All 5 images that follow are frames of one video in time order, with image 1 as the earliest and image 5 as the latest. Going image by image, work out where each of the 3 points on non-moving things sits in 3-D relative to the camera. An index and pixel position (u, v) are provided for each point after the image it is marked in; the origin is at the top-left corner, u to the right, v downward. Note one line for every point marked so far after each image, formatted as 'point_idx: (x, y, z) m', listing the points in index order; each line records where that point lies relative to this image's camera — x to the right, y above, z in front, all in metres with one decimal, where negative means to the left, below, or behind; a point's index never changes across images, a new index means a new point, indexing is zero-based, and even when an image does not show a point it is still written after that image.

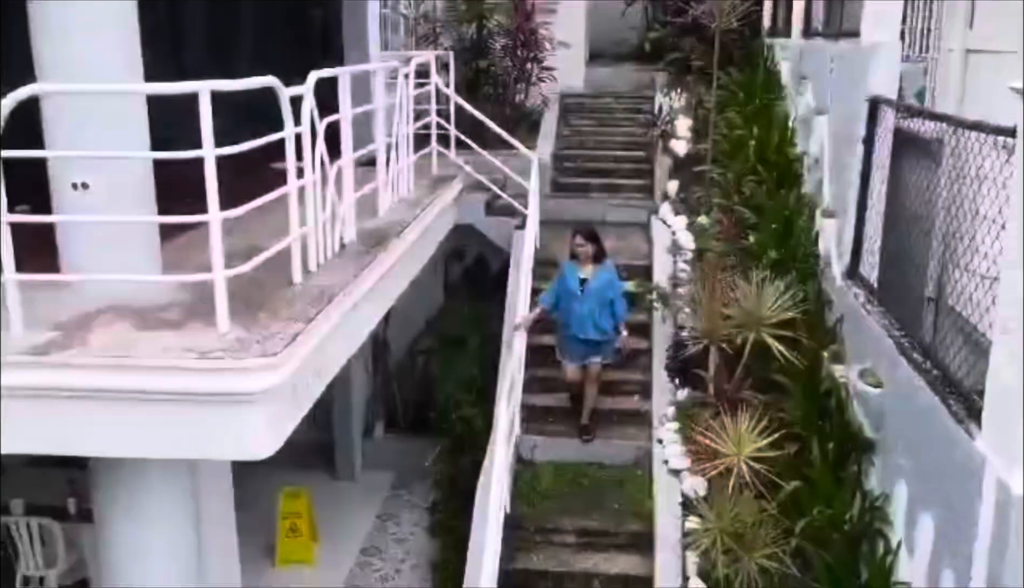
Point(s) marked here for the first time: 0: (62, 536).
0: (-2.9, -1.6, +6.4) m
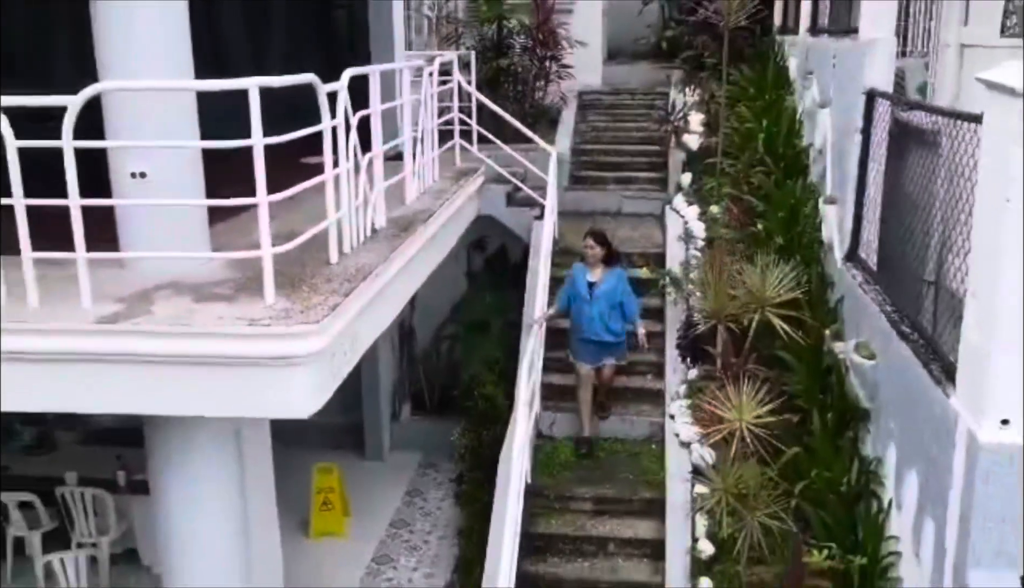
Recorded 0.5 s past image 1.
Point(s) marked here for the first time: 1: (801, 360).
0: (-2.7, -1.5, +6.9) m
1: (+1.8, -0.4, +6.2) m
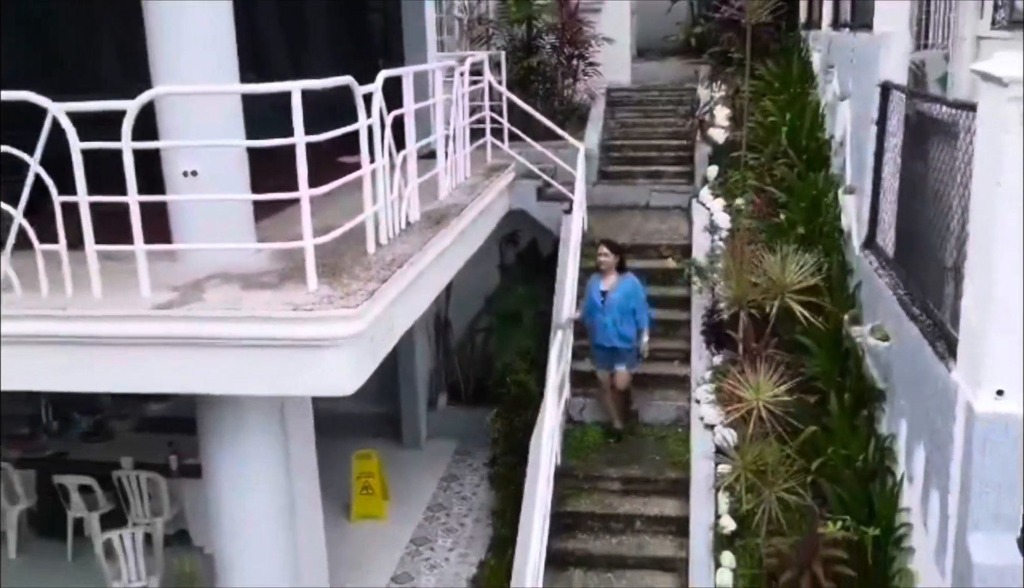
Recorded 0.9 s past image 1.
0: (-2.5, -1.4, +7.3) m
1: (+2.0, -0.3, +6.4) m
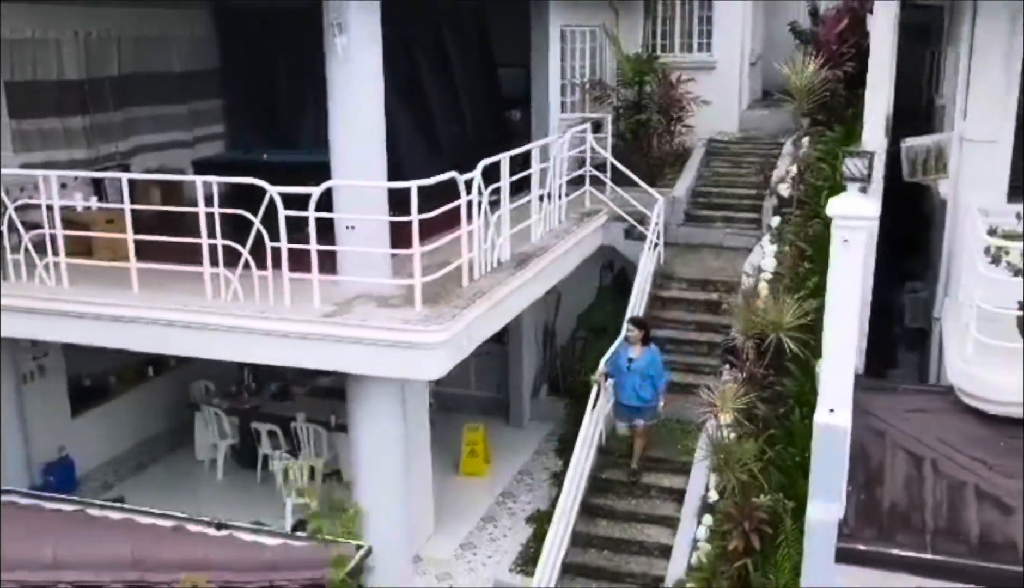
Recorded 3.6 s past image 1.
0: (-1.9, -1.5, +10.2) m
1: (+2.5, -0.7, +8.5) m
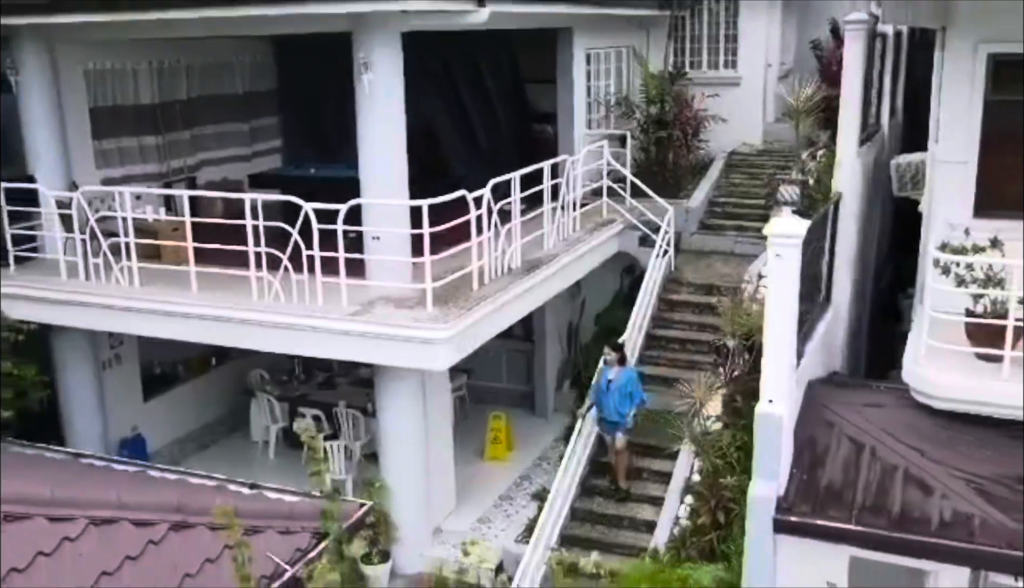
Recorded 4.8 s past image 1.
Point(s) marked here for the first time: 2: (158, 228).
0: (-1.7, -1.5, +11.4) m
1: (+2.5, -0.7, +9.5) m
2: (-3.6, +0.7, +10.2) m
